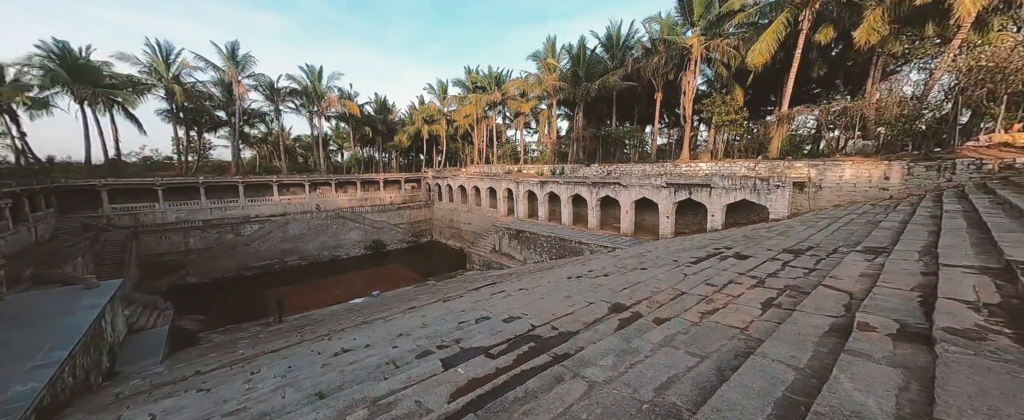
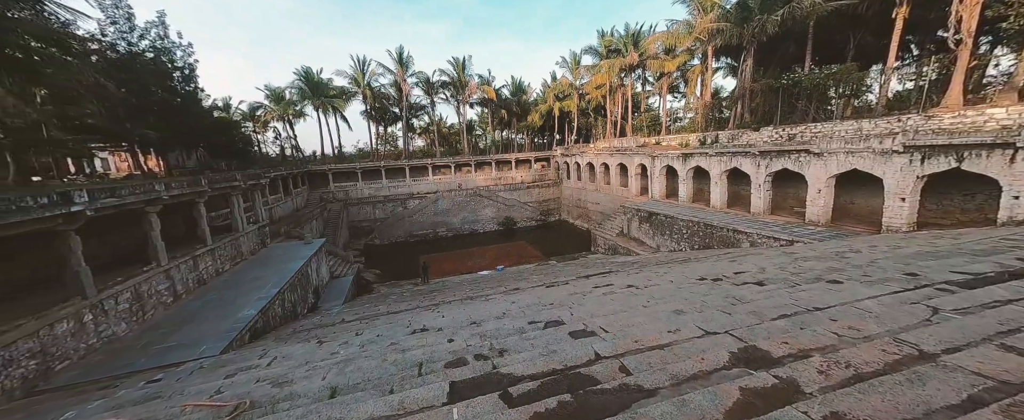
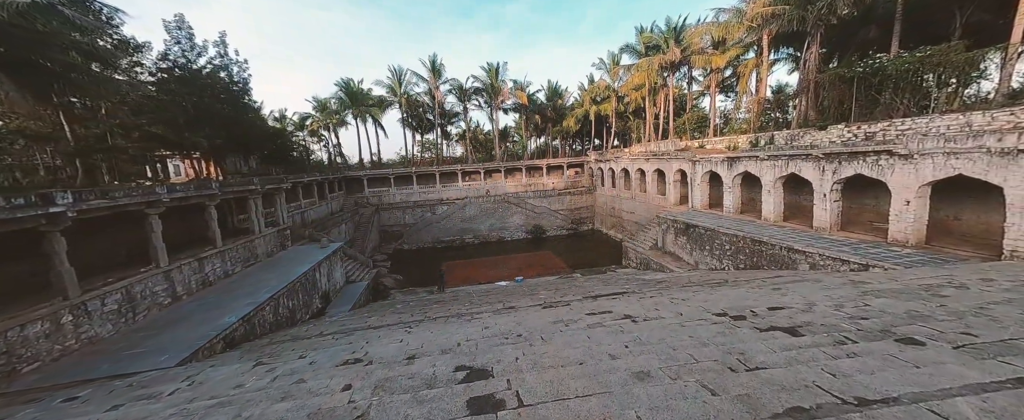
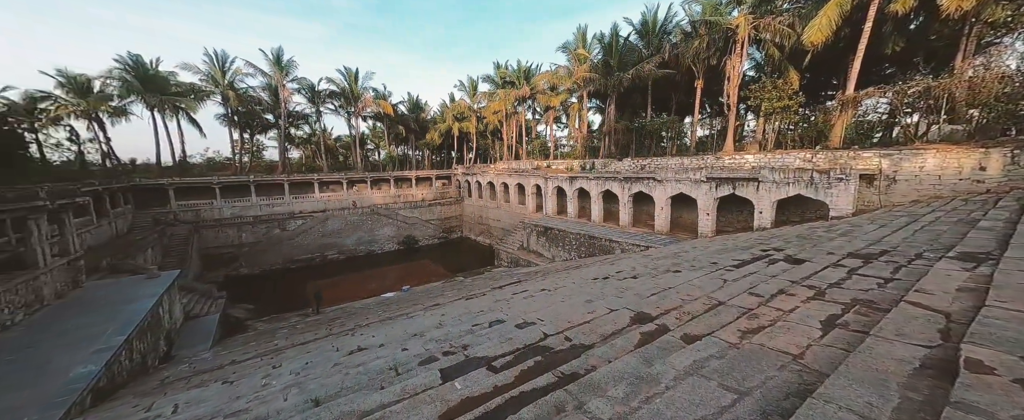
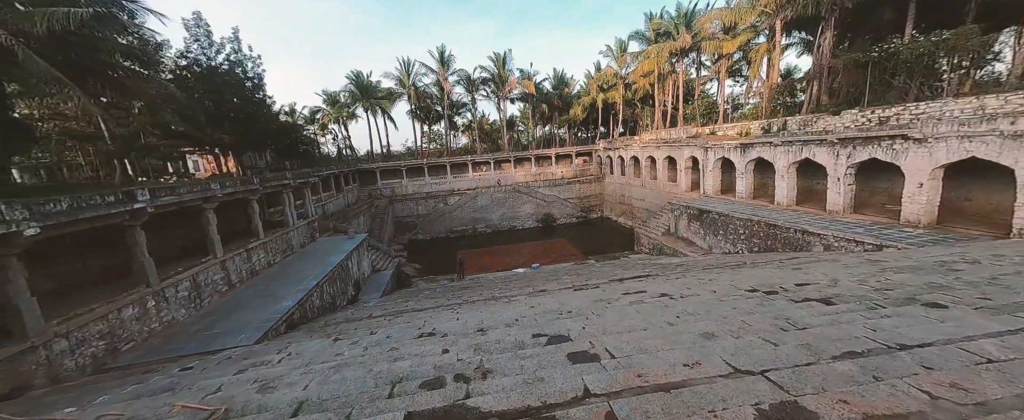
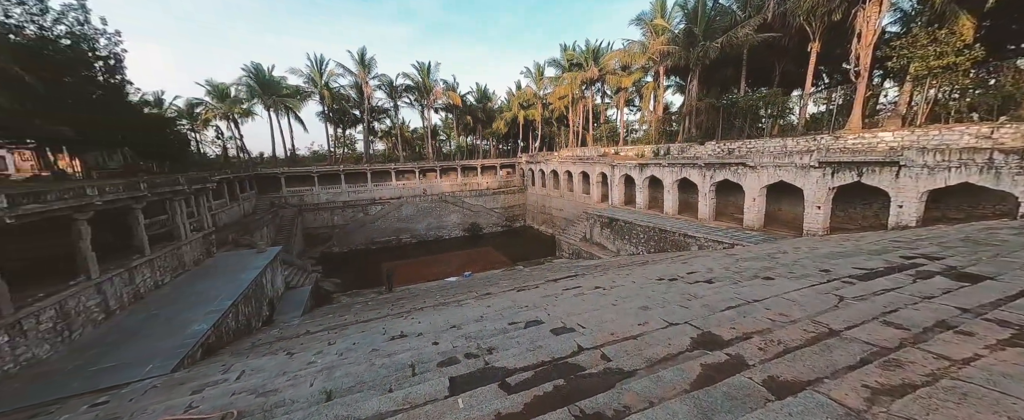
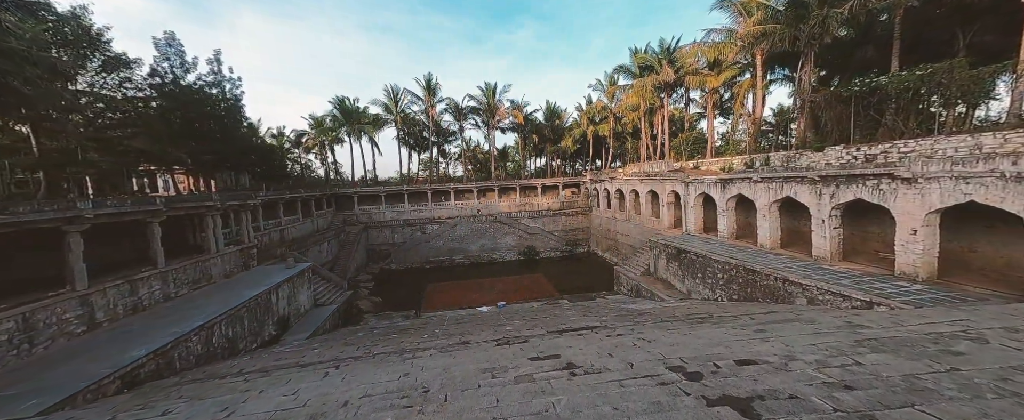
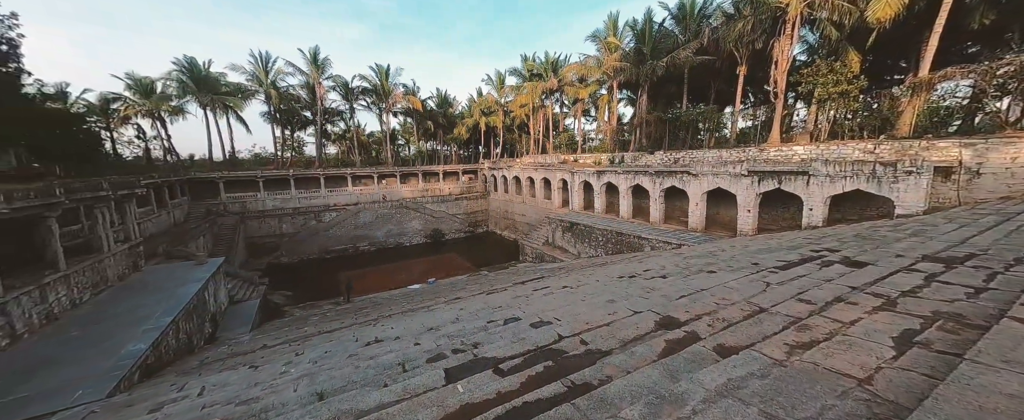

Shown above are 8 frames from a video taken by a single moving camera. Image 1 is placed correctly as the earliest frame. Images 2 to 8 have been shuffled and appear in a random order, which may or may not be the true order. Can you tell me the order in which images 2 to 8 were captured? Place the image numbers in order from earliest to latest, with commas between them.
4, 8, 6, 2, 5, 3, 7
